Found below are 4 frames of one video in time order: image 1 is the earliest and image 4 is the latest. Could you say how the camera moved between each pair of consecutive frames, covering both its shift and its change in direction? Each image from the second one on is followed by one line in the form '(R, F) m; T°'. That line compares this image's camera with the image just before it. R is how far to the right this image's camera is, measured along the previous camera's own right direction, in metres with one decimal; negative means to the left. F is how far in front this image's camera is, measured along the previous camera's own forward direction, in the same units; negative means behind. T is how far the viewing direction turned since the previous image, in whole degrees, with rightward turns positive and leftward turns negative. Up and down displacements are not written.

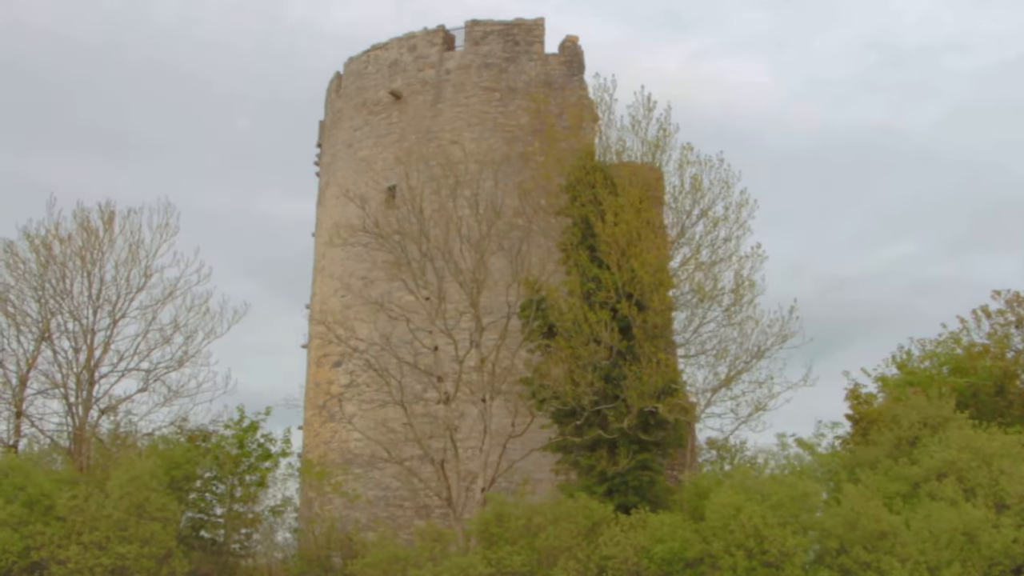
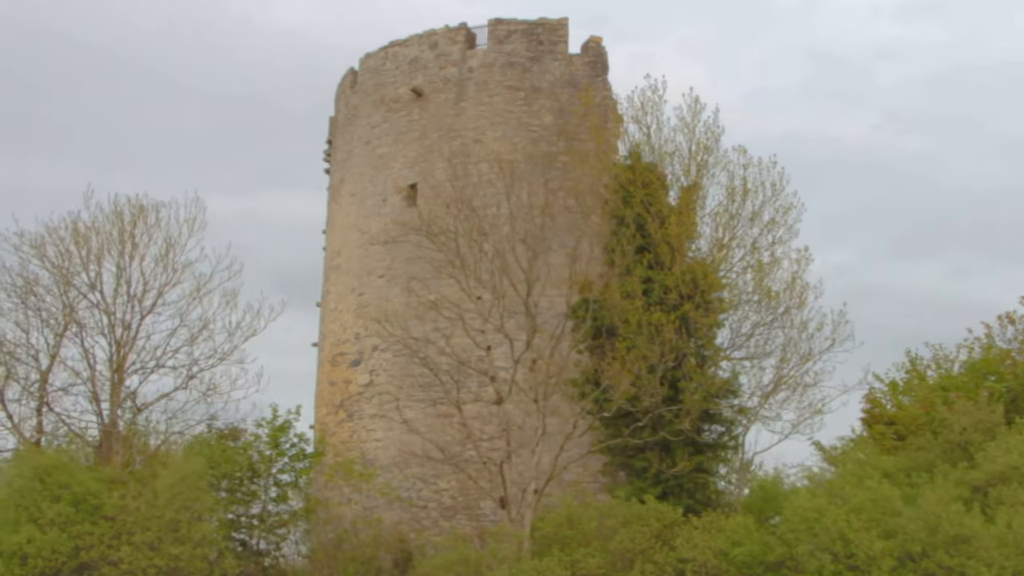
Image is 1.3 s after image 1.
(-0.5, +0.1) m; +2°
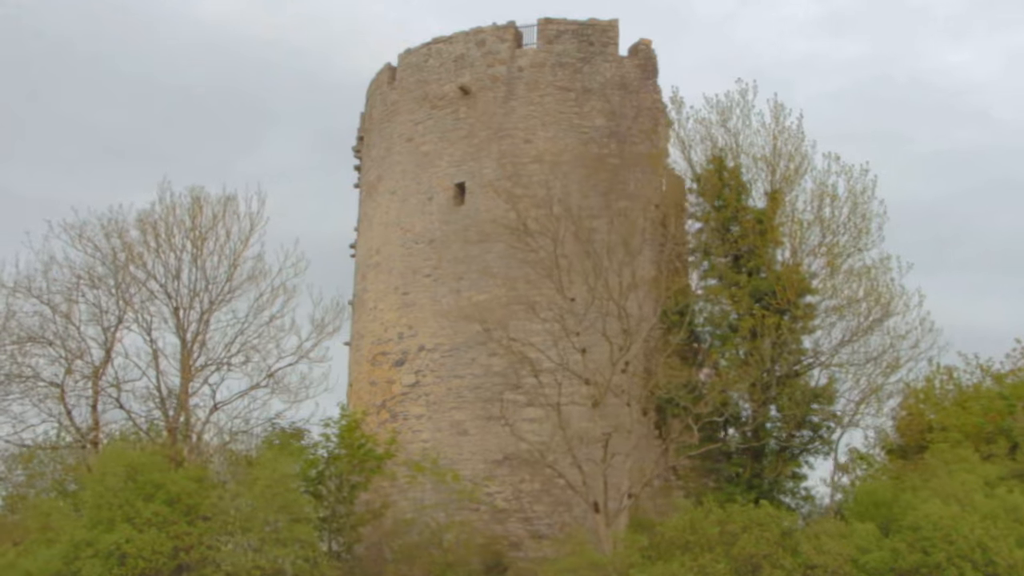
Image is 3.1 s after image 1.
(-0.8, +0.1) m; +3°
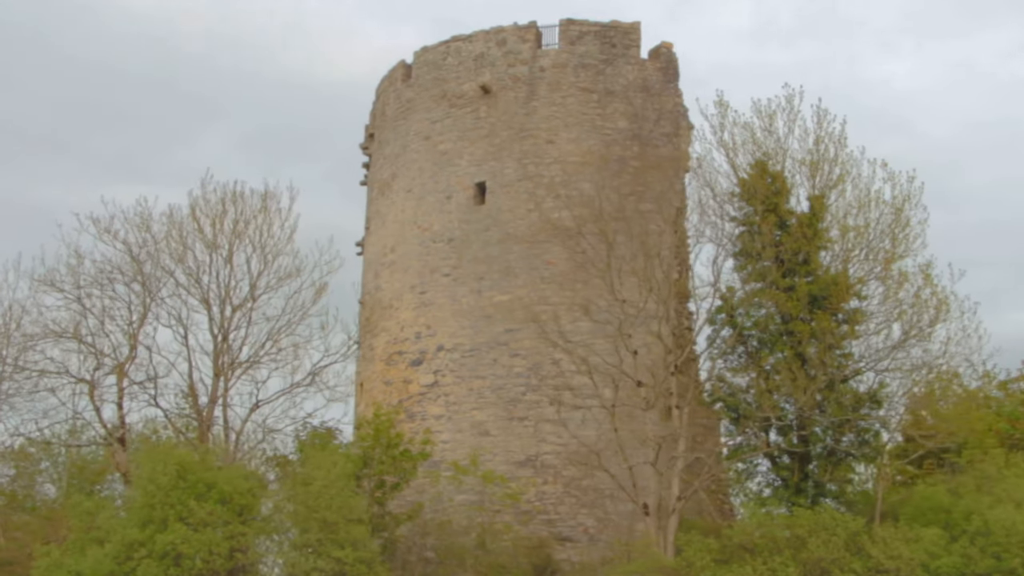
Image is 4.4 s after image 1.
(-0.5, +0.1) m; +3°
